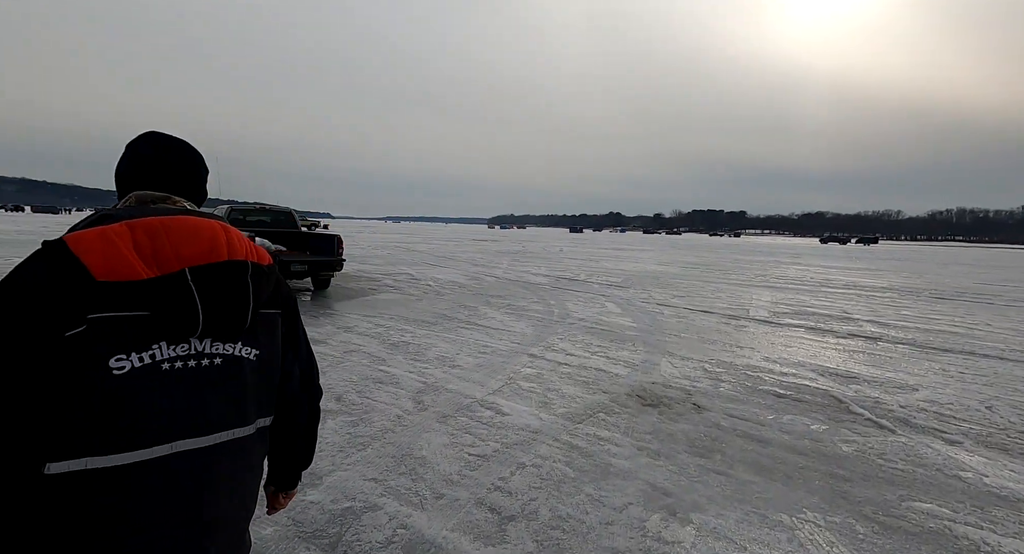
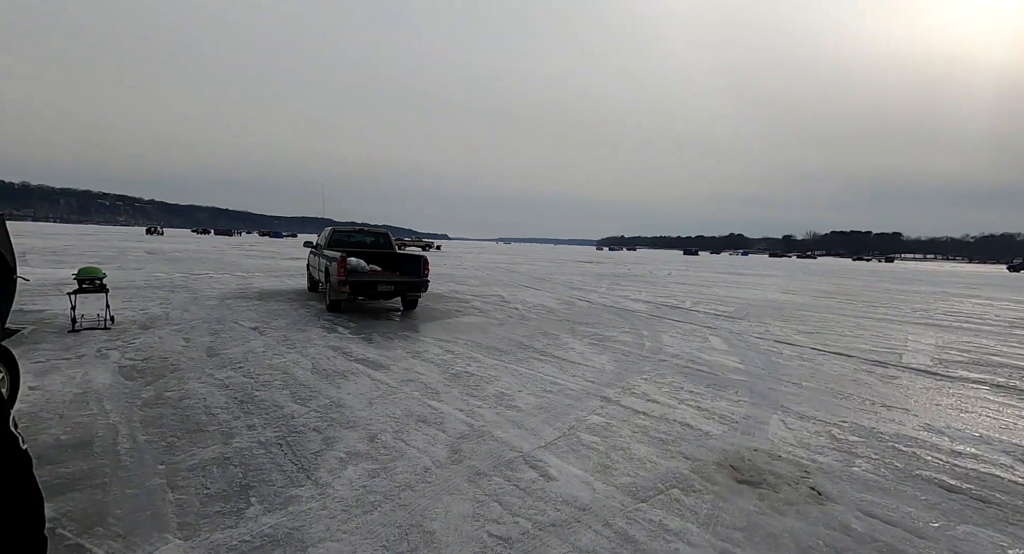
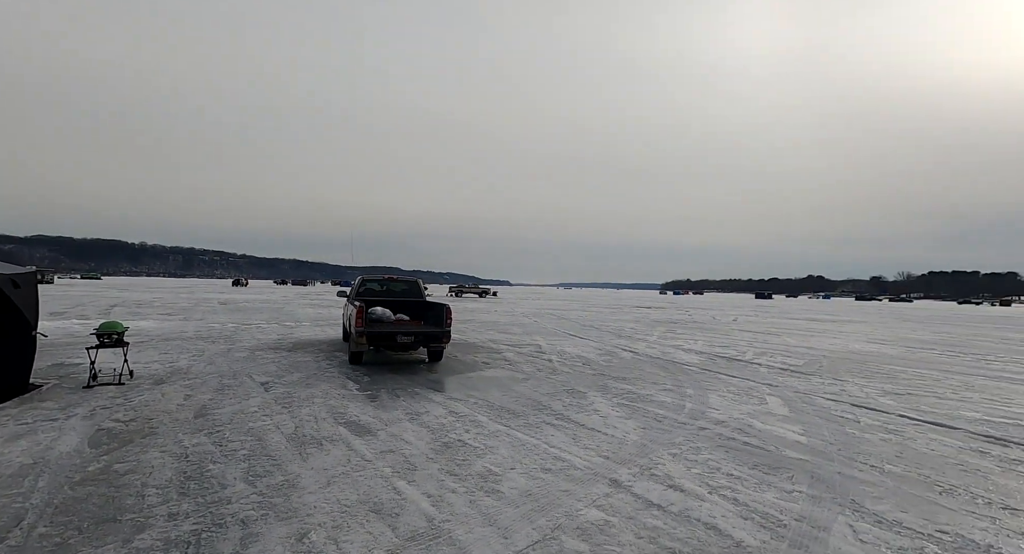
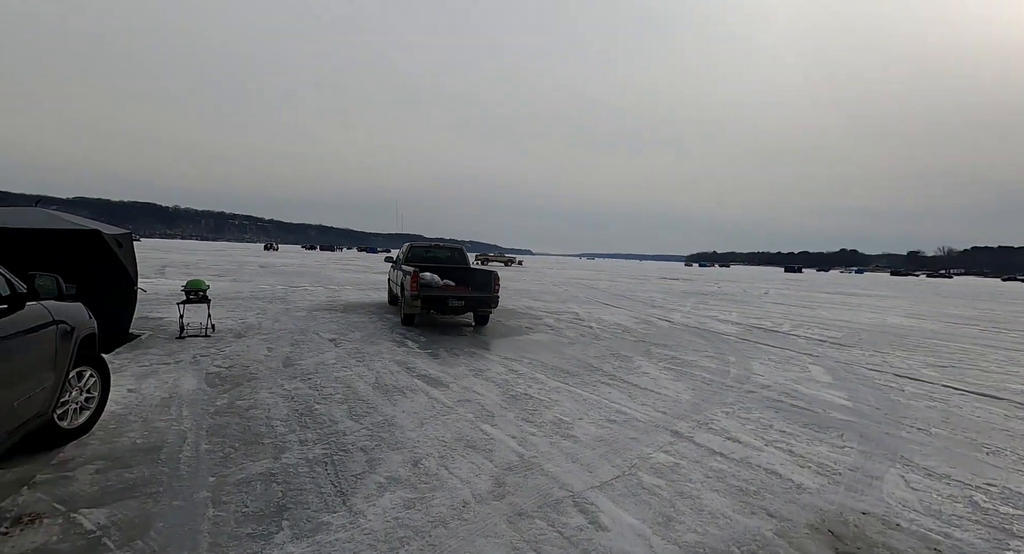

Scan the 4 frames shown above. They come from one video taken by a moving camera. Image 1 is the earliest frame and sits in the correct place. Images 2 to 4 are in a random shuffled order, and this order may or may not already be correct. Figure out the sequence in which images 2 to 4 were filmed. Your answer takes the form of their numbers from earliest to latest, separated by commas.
2, 4, 3
